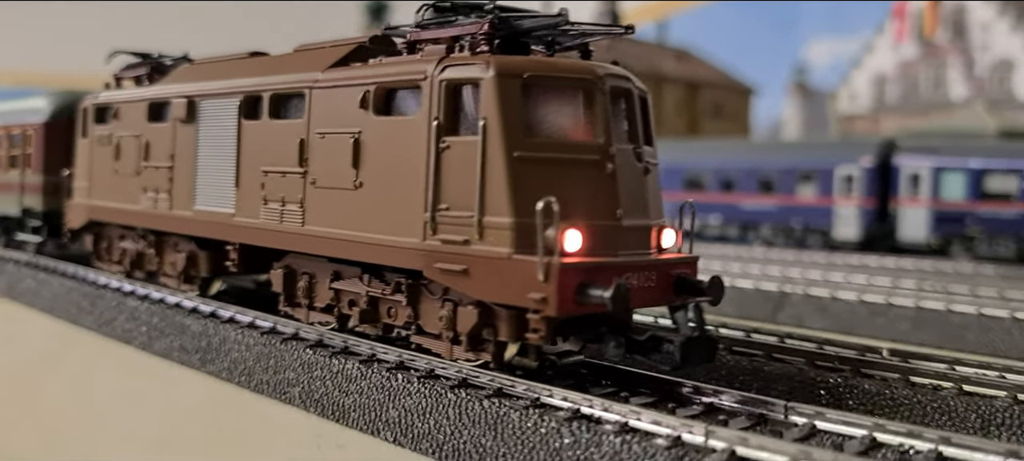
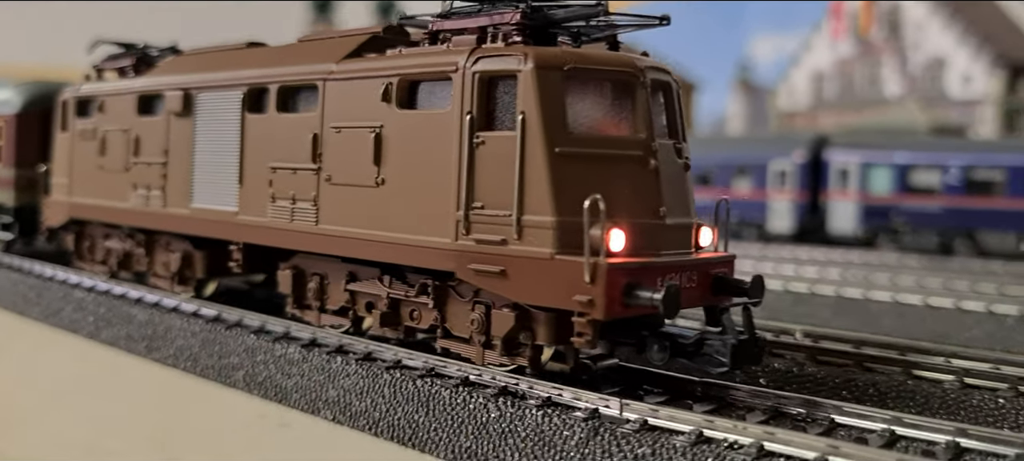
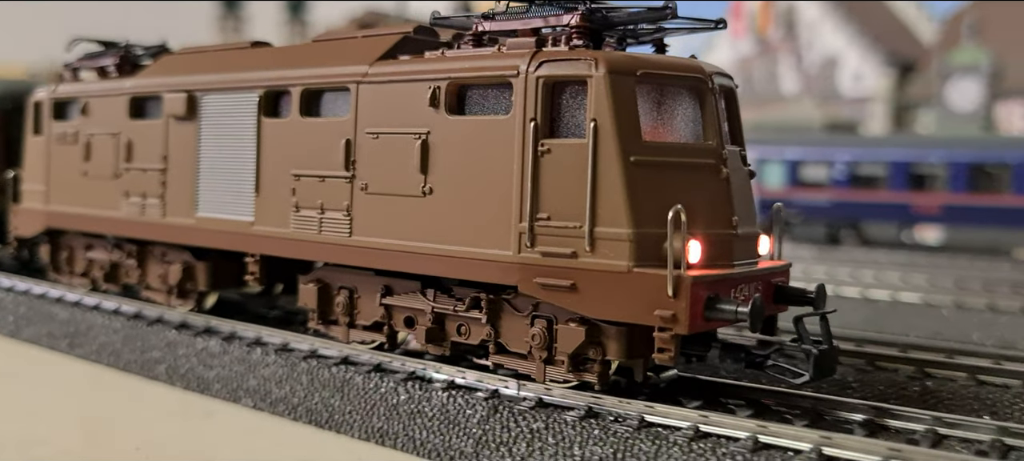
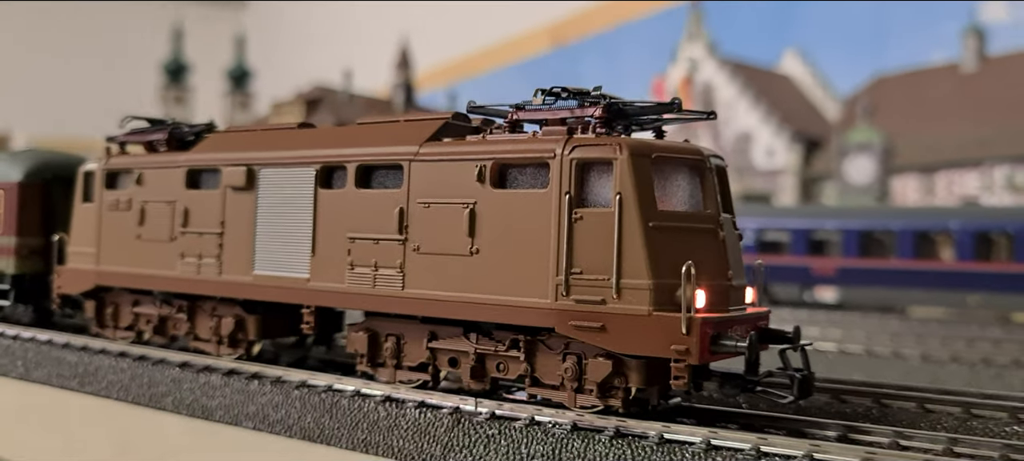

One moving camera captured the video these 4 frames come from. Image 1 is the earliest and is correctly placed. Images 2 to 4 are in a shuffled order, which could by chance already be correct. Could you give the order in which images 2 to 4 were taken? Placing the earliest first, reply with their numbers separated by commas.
2, 3, 4
